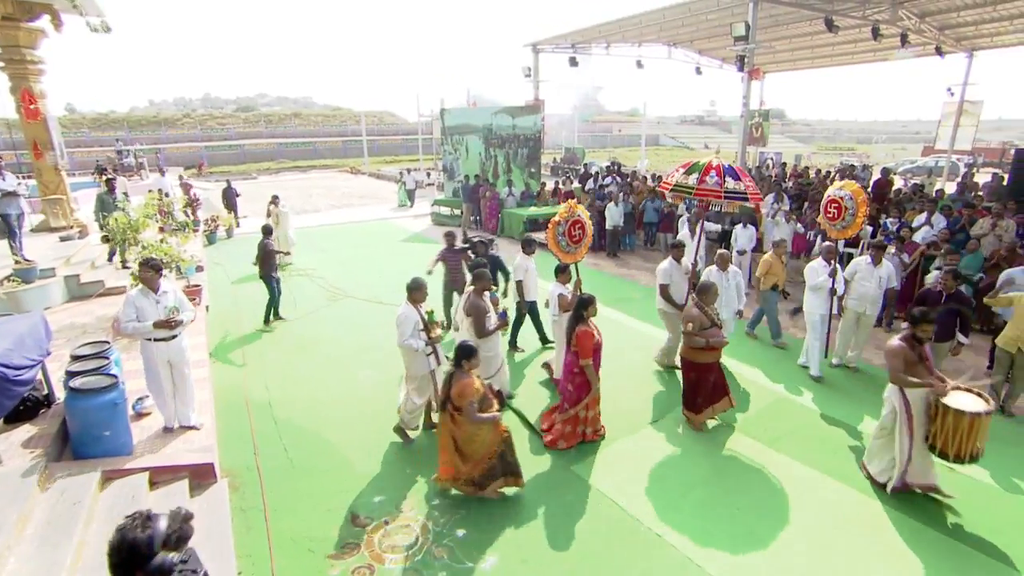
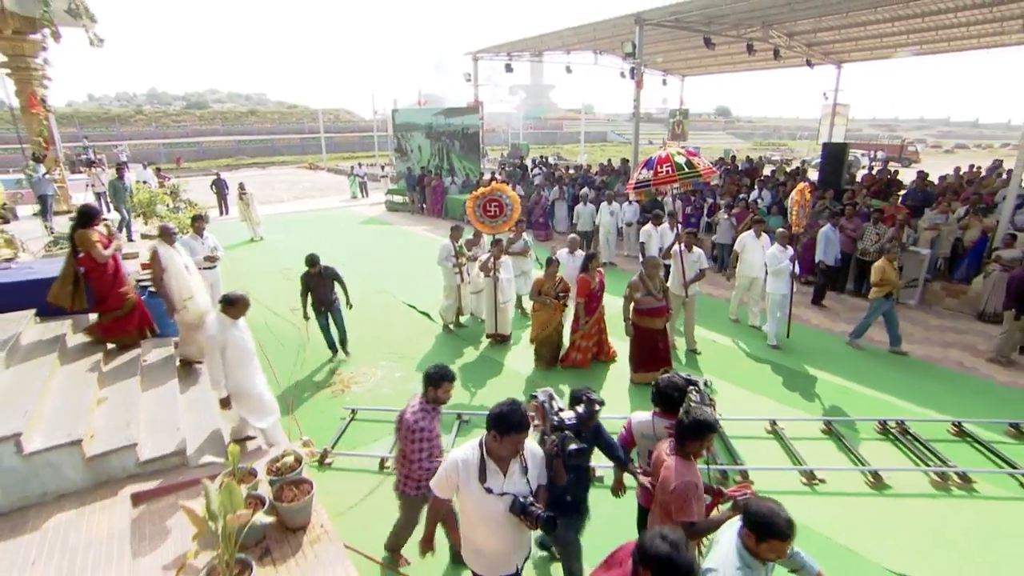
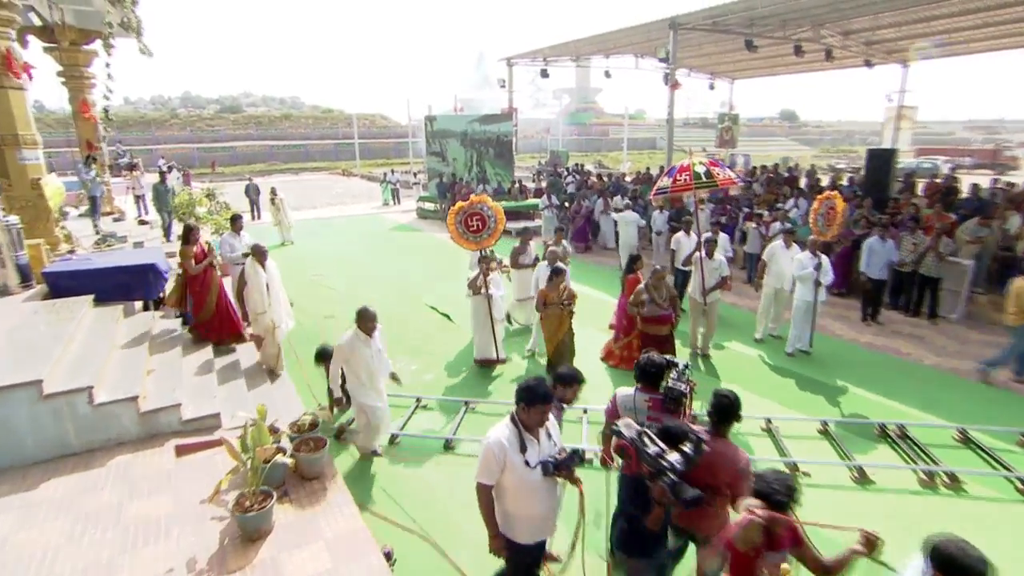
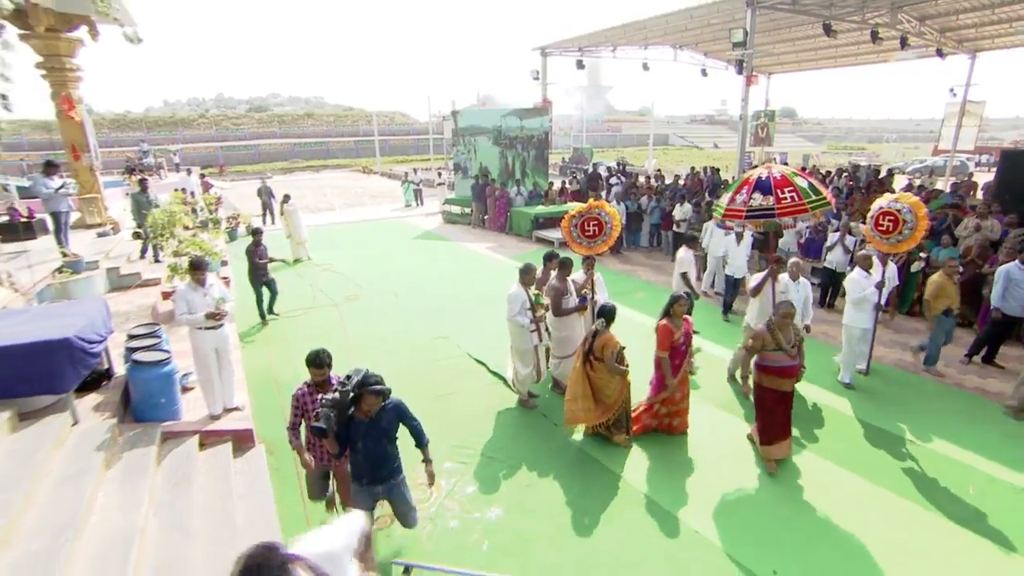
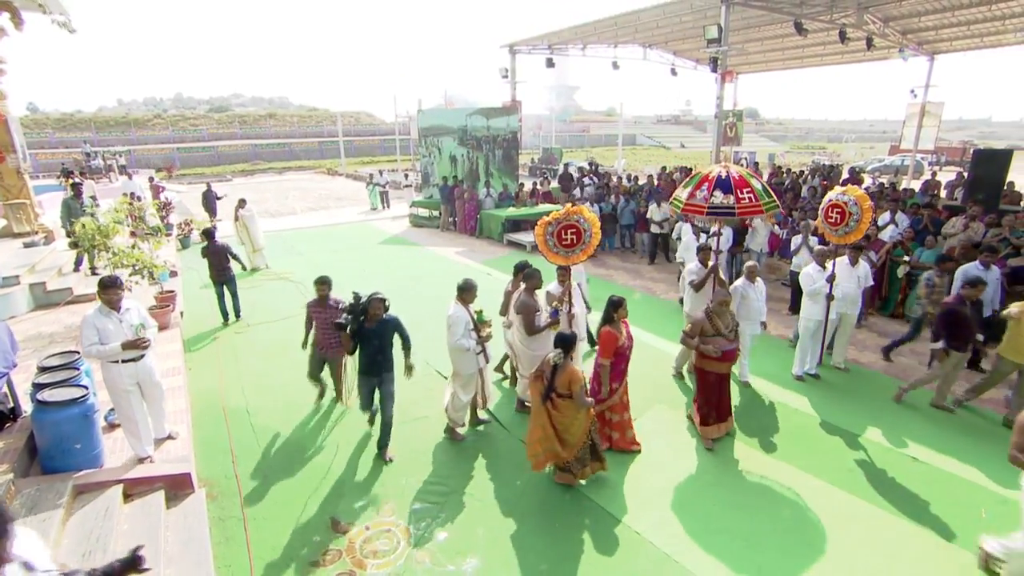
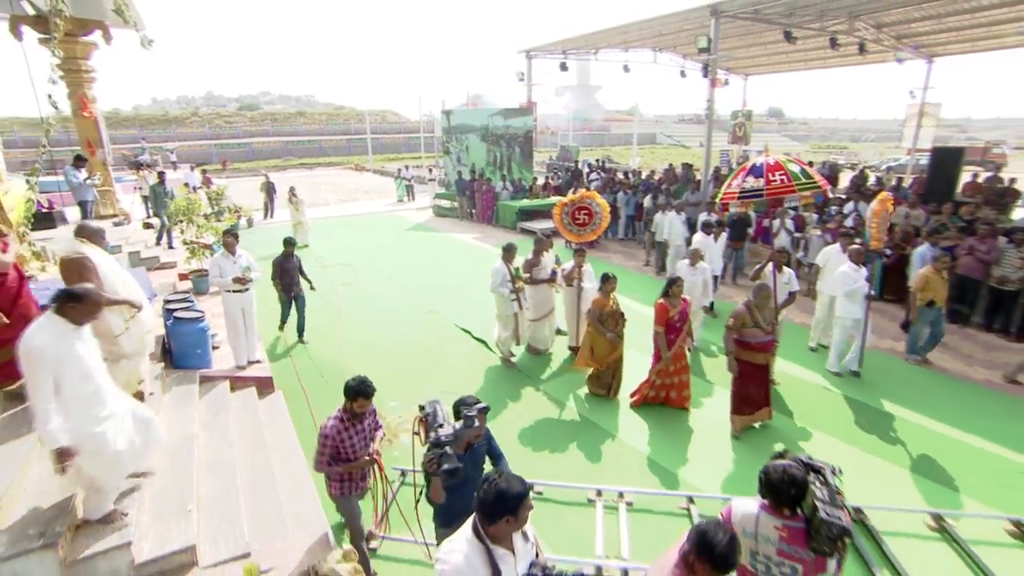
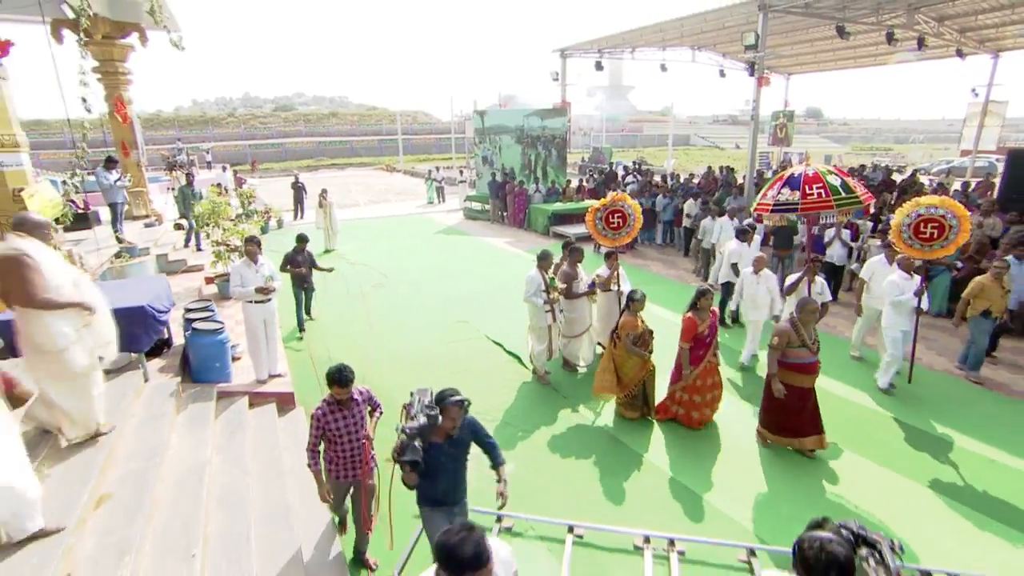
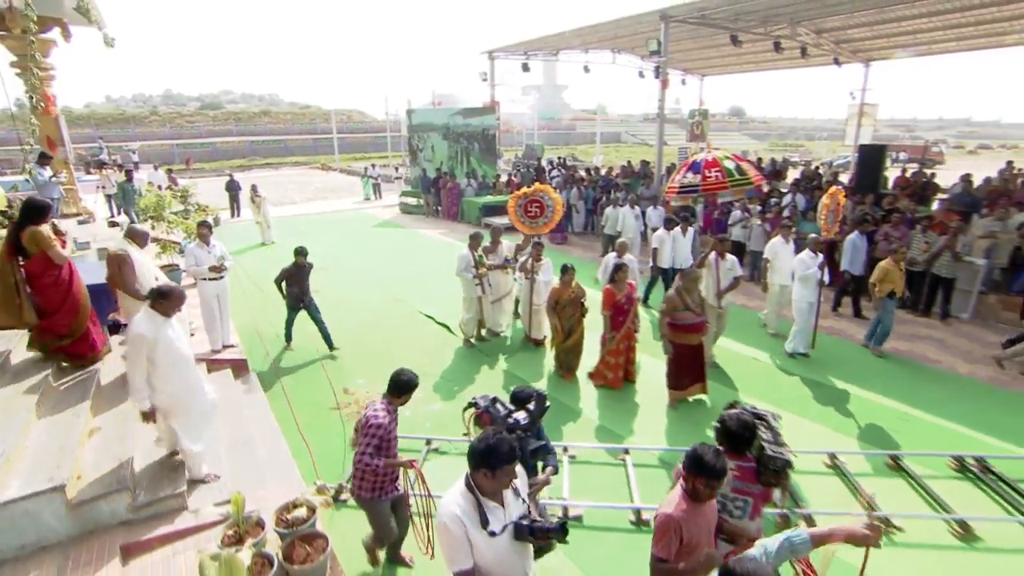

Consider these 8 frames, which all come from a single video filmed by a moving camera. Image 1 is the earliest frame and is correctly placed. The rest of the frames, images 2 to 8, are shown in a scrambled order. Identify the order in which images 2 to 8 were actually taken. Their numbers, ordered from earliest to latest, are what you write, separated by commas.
5, 4, 7, 6, 8, 2, 3
